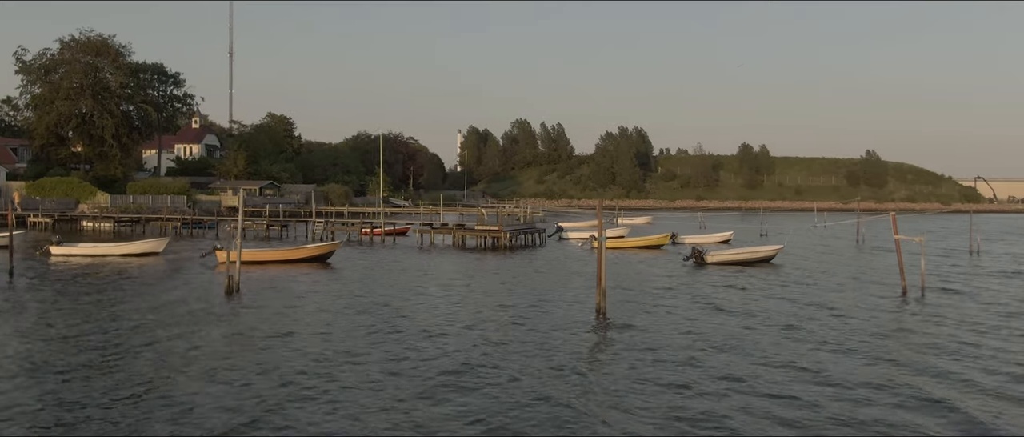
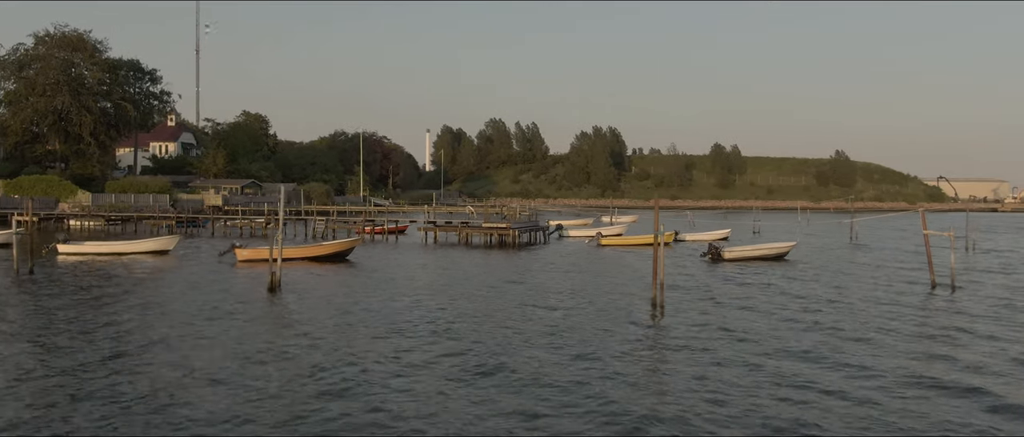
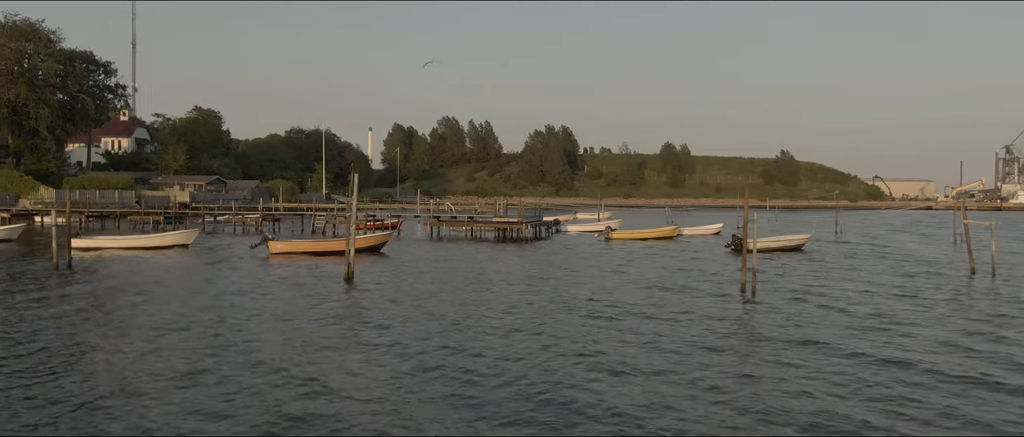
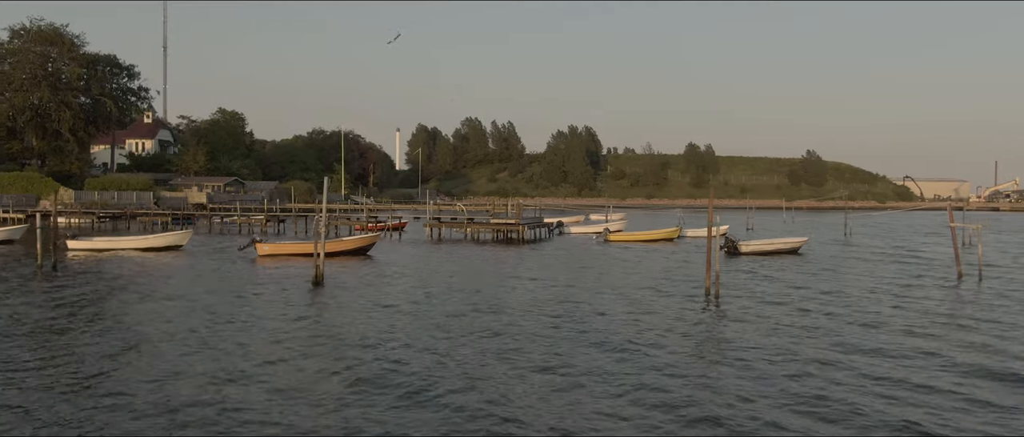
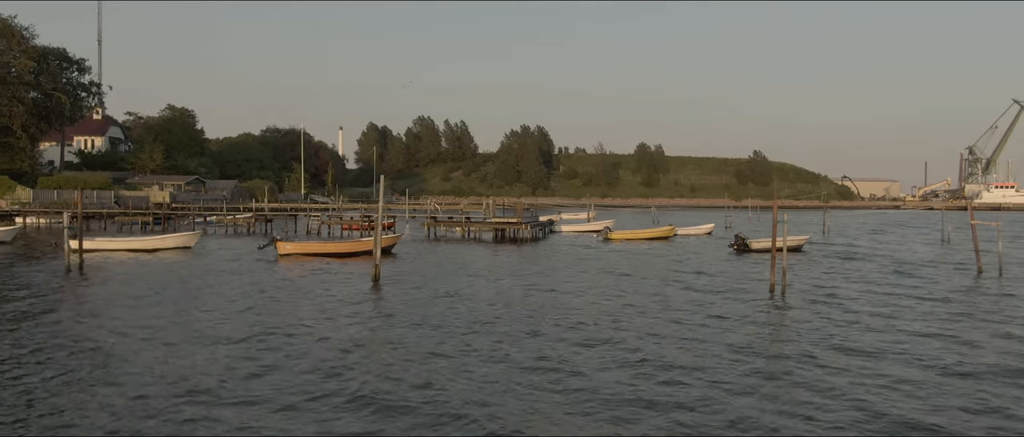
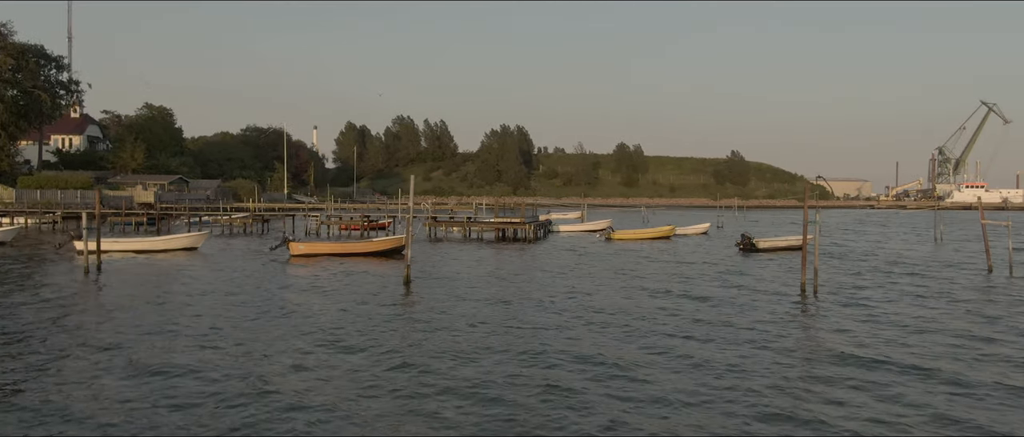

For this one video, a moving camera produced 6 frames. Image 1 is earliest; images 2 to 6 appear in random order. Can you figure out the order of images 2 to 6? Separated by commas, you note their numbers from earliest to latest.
2, 4, 3, 5, 6
